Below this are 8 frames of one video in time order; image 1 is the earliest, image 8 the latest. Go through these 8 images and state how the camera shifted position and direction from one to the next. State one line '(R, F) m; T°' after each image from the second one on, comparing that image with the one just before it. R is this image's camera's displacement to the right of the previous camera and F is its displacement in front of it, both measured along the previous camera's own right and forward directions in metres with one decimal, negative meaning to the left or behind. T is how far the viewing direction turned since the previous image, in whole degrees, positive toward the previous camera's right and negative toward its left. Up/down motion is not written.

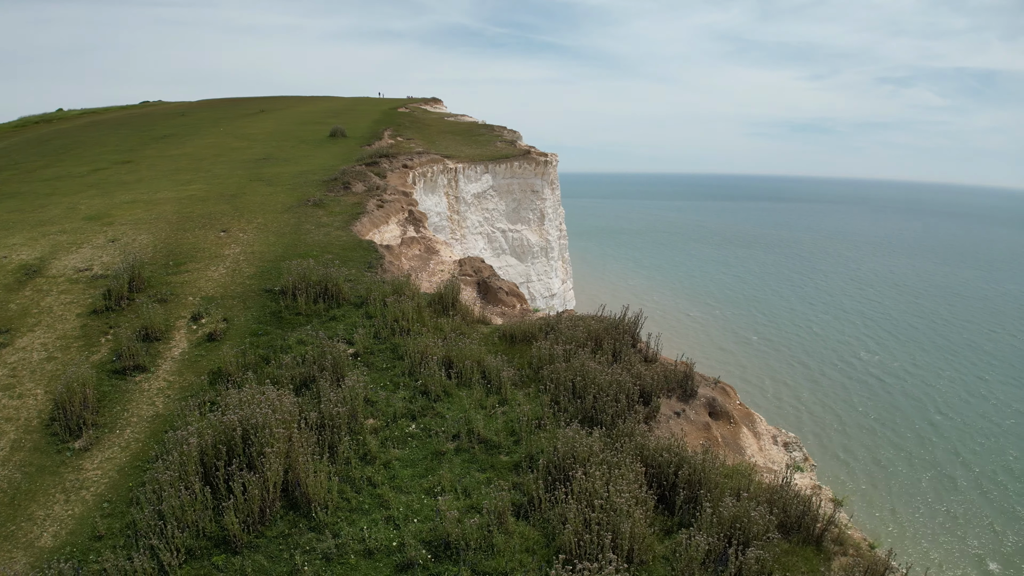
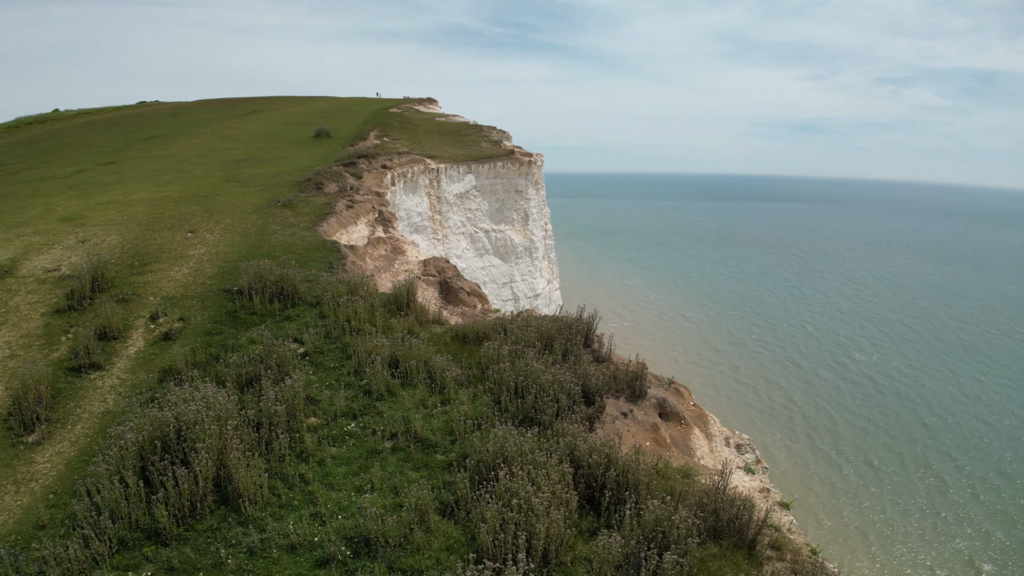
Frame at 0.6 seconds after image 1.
(+0.7, 0.0) m; 0°
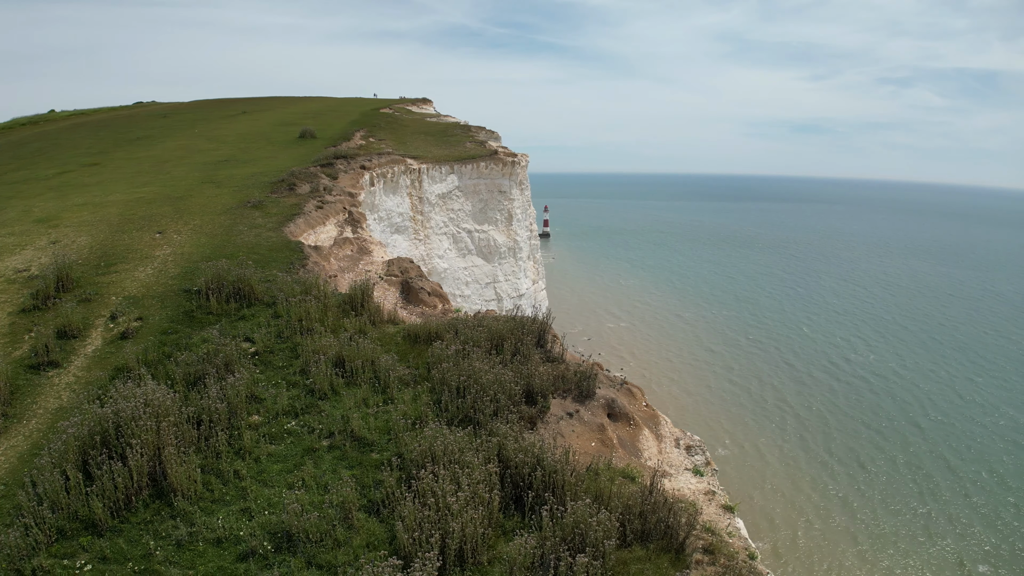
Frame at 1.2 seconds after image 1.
(+0.7, 0.0) m; 0°
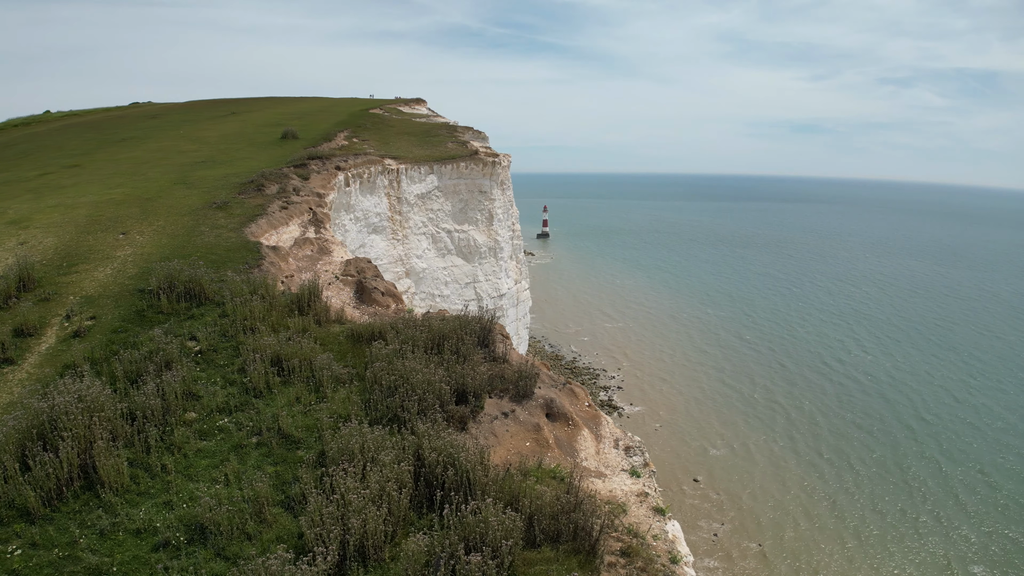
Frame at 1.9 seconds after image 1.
(+0.8, 0.0) m; -1°
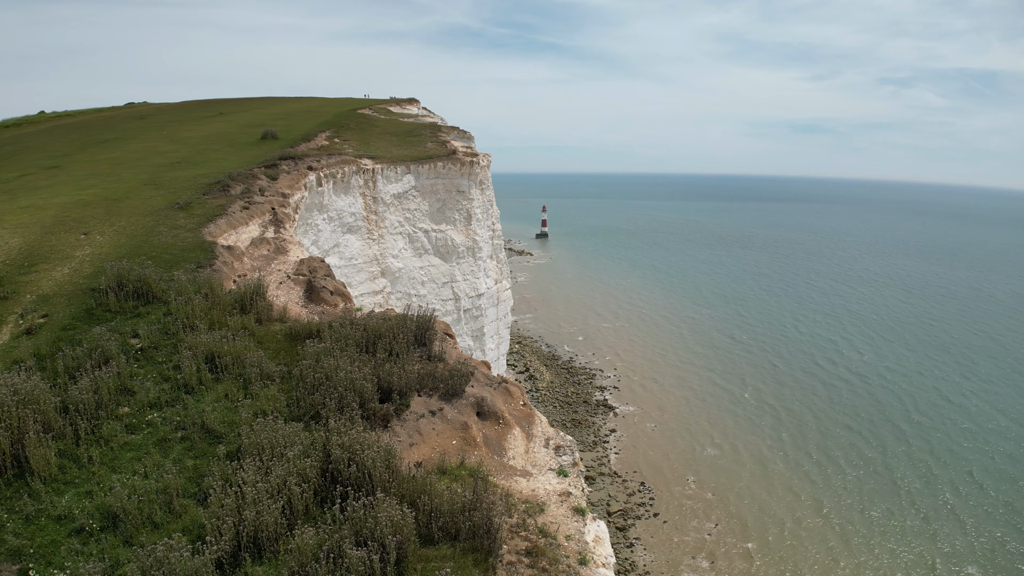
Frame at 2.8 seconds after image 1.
(+0.9, 0.0) m; -1°
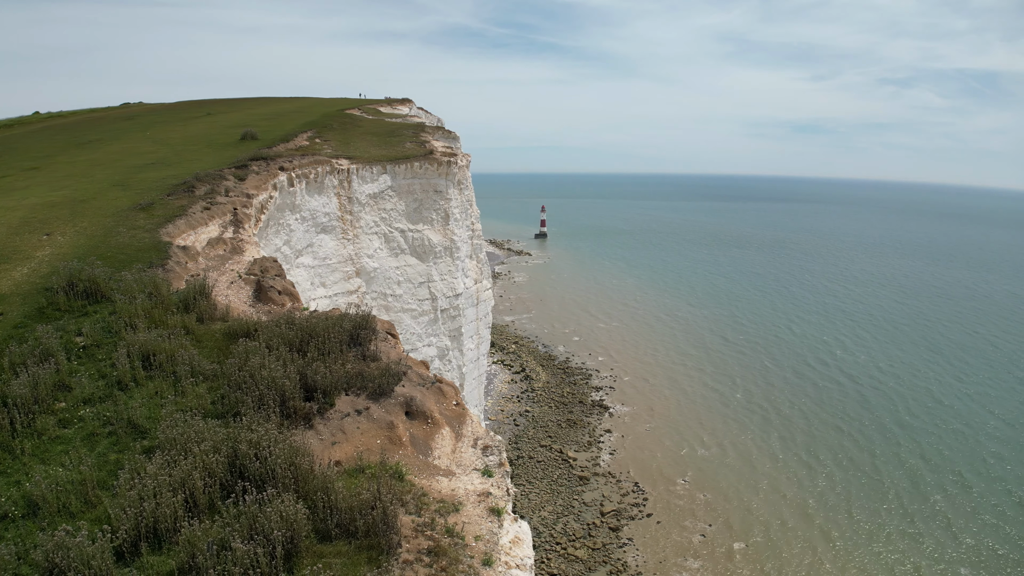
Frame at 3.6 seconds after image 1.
(+1.0, 0.0) m; -1°
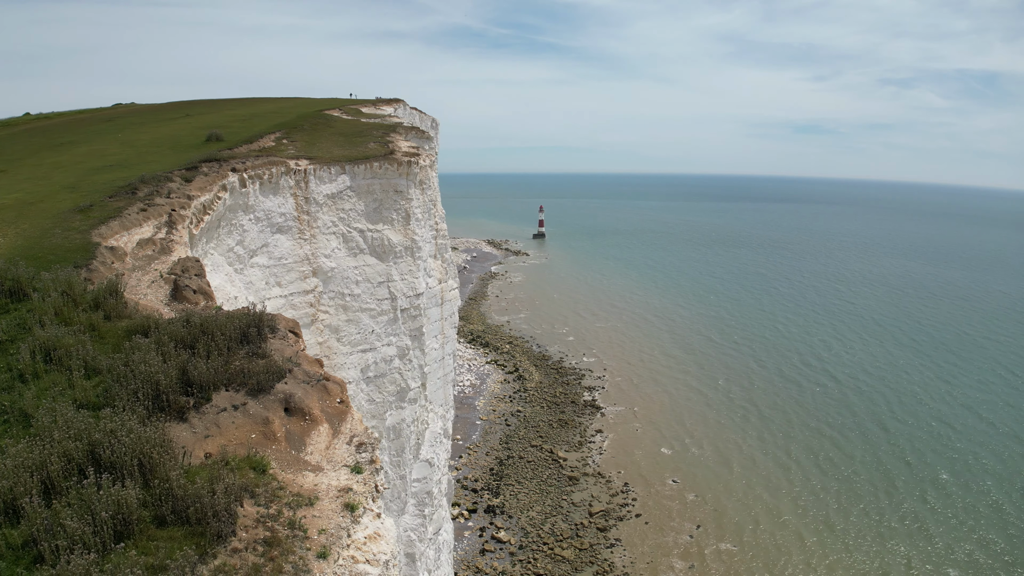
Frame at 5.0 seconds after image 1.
(+1.7, -0.2) m; -1°
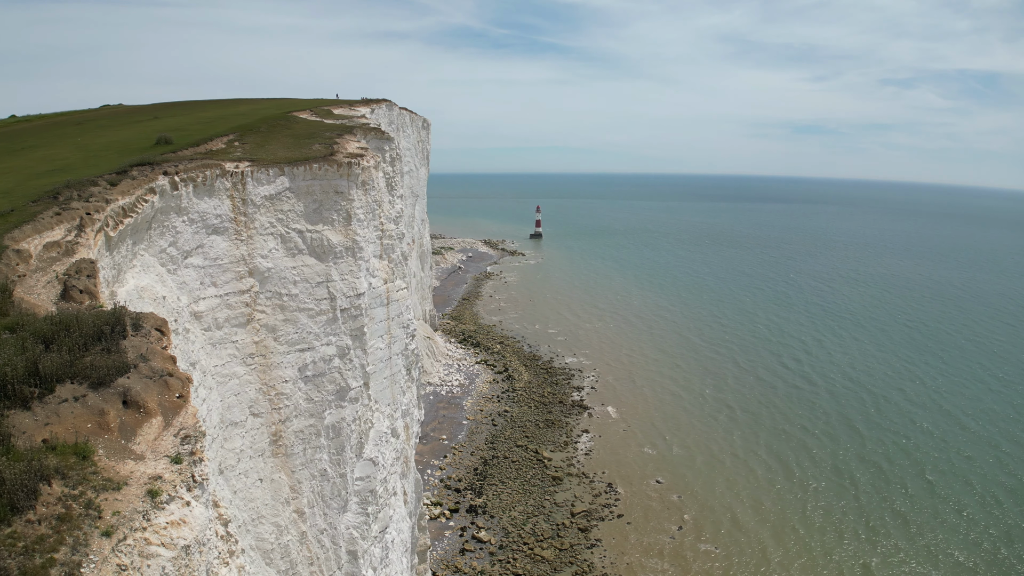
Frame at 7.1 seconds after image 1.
(+2.6, -0.3) m; -2°
